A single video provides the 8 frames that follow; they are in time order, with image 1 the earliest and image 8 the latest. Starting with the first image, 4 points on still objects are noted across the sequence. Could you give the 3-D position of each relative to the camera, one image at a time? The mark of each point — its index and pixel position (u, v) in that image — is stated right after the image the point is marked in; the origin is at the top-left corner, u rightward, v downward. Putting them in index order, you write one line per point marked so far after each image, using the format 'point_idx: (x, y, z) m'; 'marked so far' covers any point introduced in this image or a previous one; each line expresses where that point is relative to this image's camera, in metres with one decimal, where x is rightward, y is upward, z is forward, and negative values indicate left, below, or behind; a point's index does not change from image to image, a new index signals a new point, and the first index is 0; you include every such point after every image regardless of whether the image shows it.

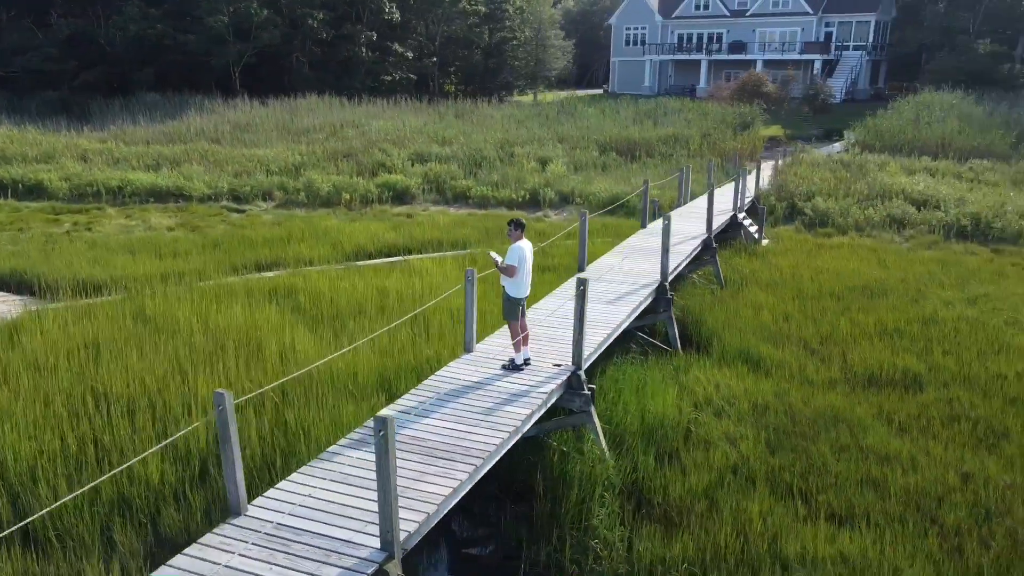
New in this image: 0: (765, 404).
0: (+2.2, -1.0, +7.2) m
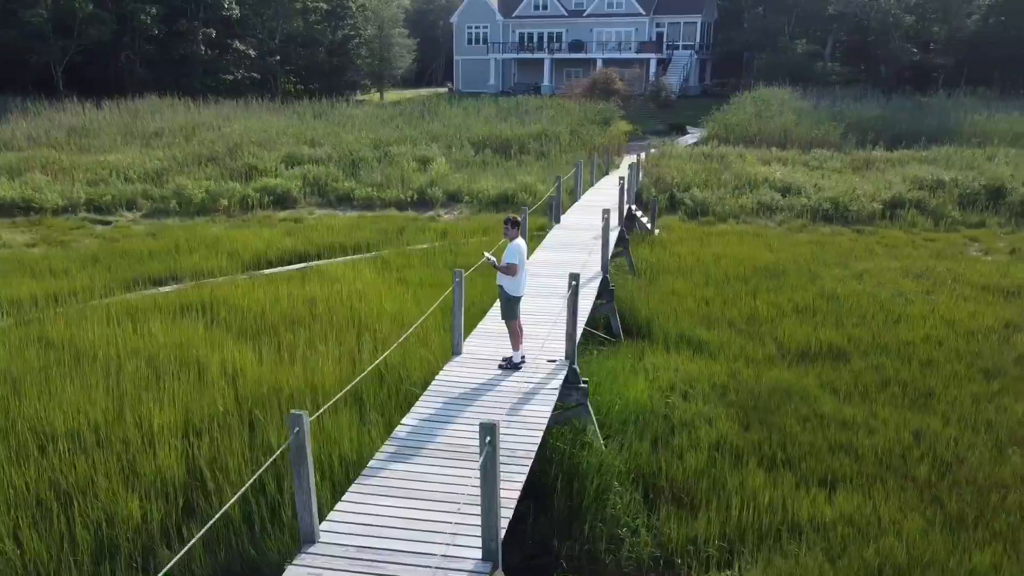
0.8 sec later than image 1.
0: (+2.0, -0.9, +7.6) m
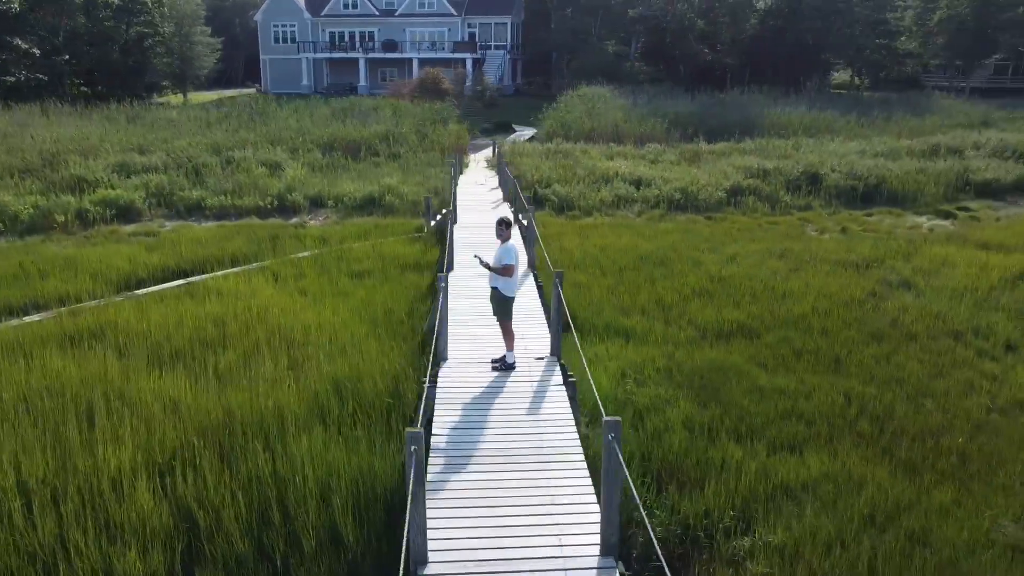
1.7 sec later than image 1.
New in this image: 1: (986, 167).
0: (+1.5, -0.8, +8.1) m
1: (+11.3, +2.9, +19.4) m
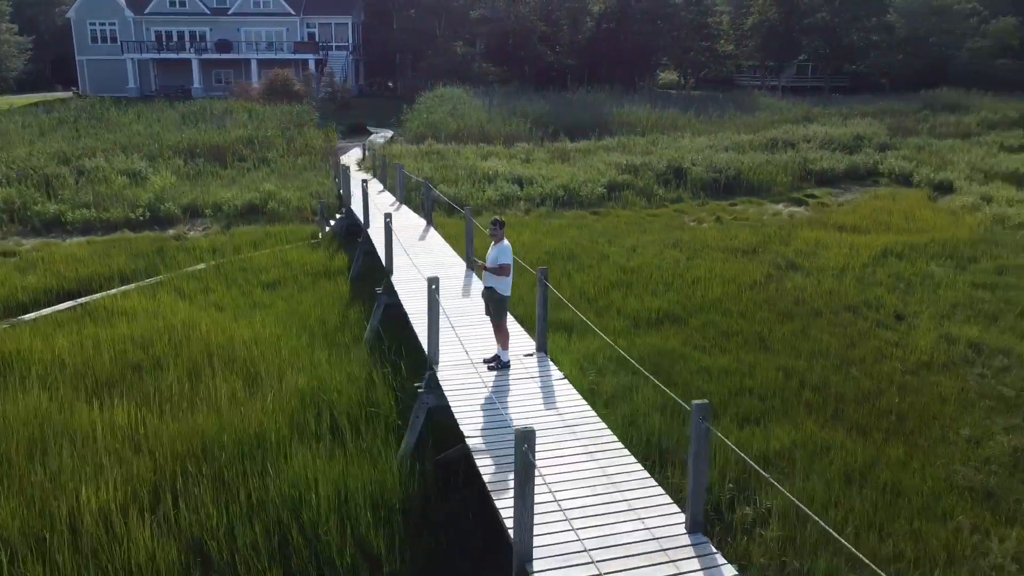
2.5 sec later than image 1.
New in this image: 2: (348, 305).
0: (+1.0, -0.7, +8.4) m
1: (+8.1, +3.4, +21.4) m
2: (-2.0, -0.2, +9.8) m
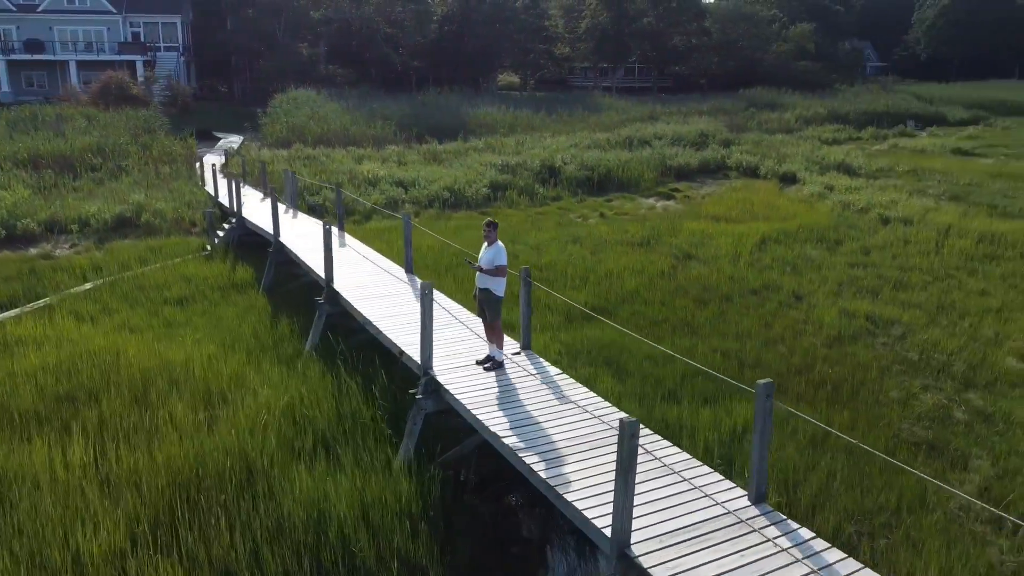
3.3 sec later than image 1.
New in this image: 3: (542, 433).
0: (+0.5, -0.6, +8.6) m
1: (+4.6, +3.8, +22.8) m
2: (-2.7, -0.3, +9.4) m
3: (+0.2, -0.9, +5.1) m
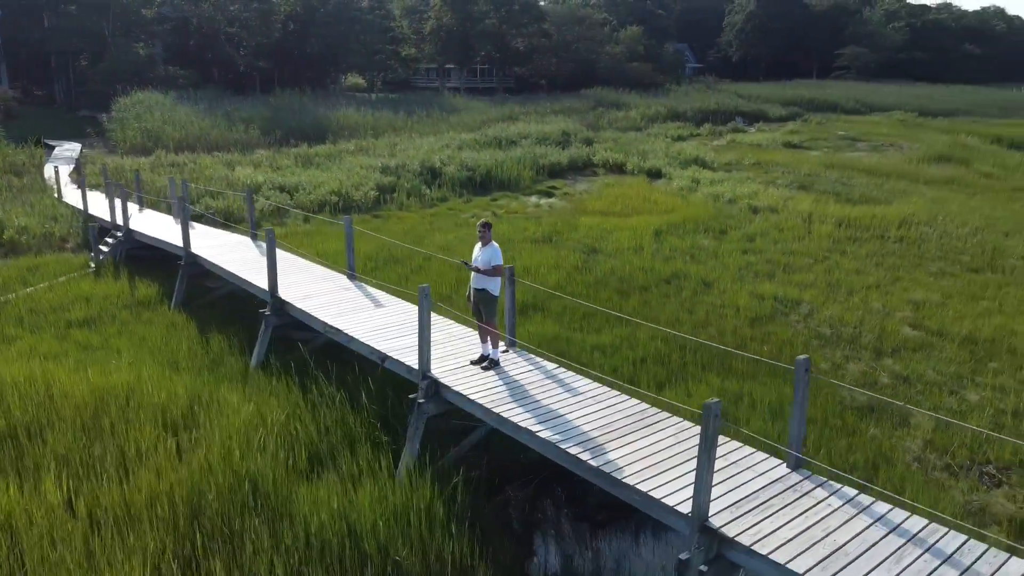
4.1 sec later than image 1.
0: (0.0, -0.6, +8.8) m
1: (+0.9, +3.9, +23.5) m
2: (-3.4, -0.5, +8.9) m
3: (+0.4, -0.9, +5.3) m
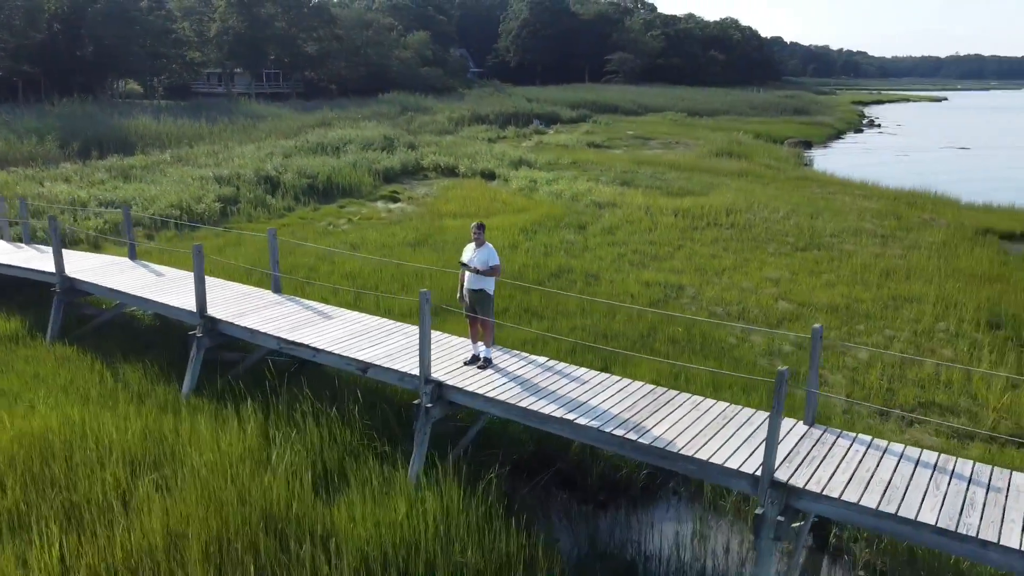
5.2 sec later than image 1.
0: (-0.7, -0.6, +8.8) m
1: (-3.9, +3.7, +23.2) m
2: (-4.0, -0.8, +8.1) m
3: (+0.6, -0.8, +5.5) m
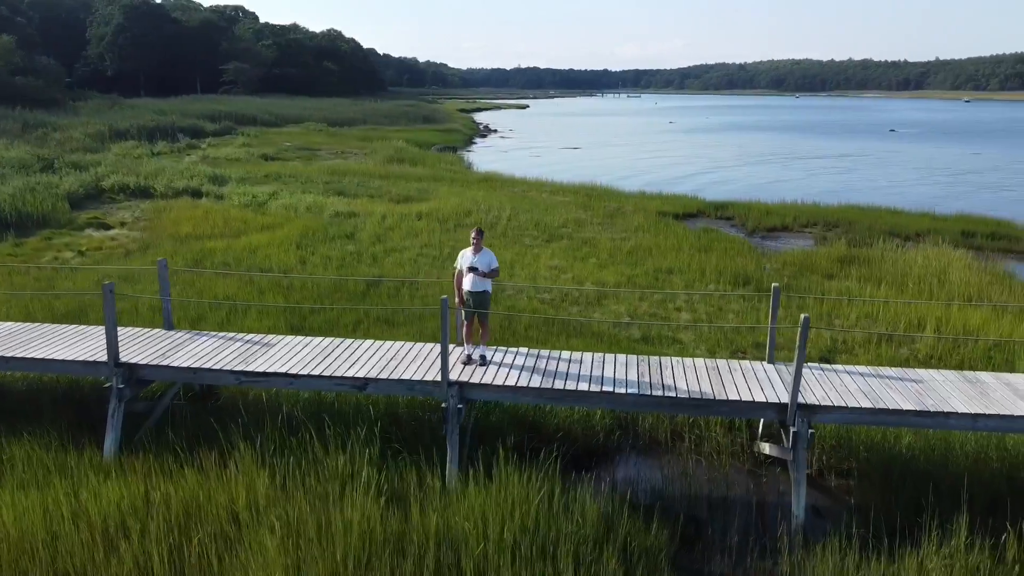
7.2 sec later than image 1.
0: (-1.8, -0.8, +8.7) m
1: (-11.6, +2.6, +20.1) m
2: (-4.4, -1.2, +6.6) m
3: (+0.8, -0.7, +6.4) m
